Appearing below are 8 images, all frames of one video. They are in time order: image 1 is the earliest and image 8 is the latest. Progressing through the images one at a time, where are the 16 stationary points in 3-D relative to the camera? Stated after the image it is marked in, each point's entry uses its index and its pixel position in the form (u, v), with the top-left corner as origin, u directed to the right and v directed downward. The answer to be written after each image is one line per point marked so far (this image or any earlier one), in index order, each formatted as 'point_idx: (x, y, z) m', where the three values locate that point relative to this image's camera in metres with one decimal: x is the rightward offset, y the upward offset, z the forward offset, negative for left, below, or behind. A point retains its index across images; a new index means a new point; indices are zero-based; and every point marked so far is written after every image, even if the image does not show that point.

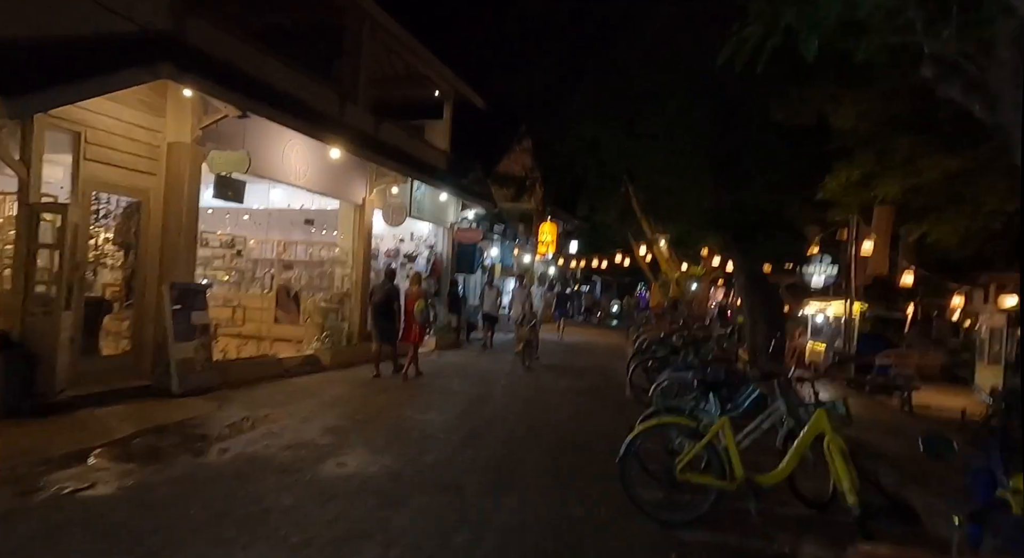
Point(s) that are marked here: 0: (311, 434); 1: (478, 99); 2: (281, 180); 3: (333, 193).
0: (-2.1, -1.6, +7.2) m
1: (-0.9, +5.1, +19.7) m
2: (-3.8, +1.6, +11.2) m
3: (-3.4, +1.6, +12.8) m
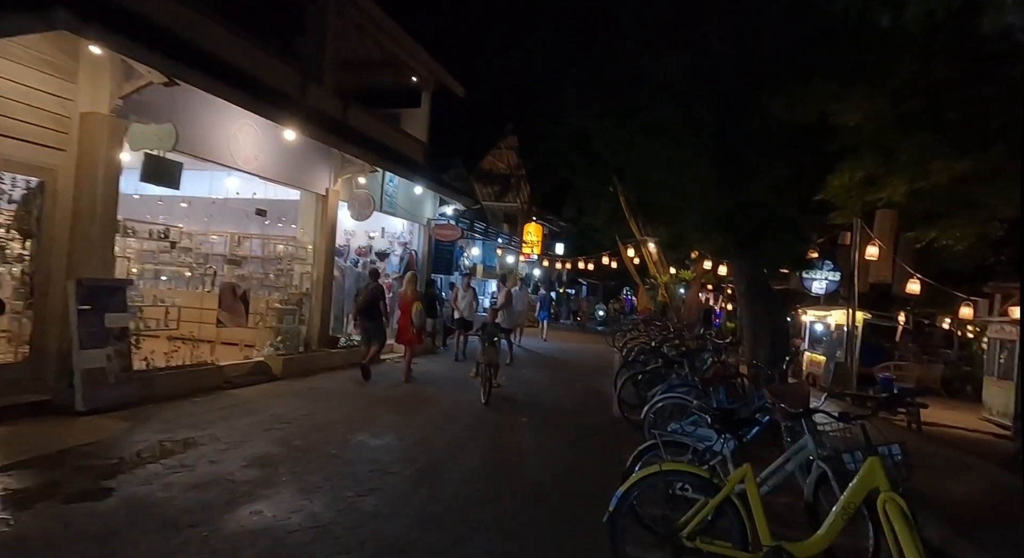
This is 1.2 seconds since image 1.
0: (-2.4, -1.6, +6.0) m
1: (-1.4, +5.1, +18.4) m
2: (-4.1, +1.7, +9.9) m
3: (-3.7, +1.6, +11.5) m
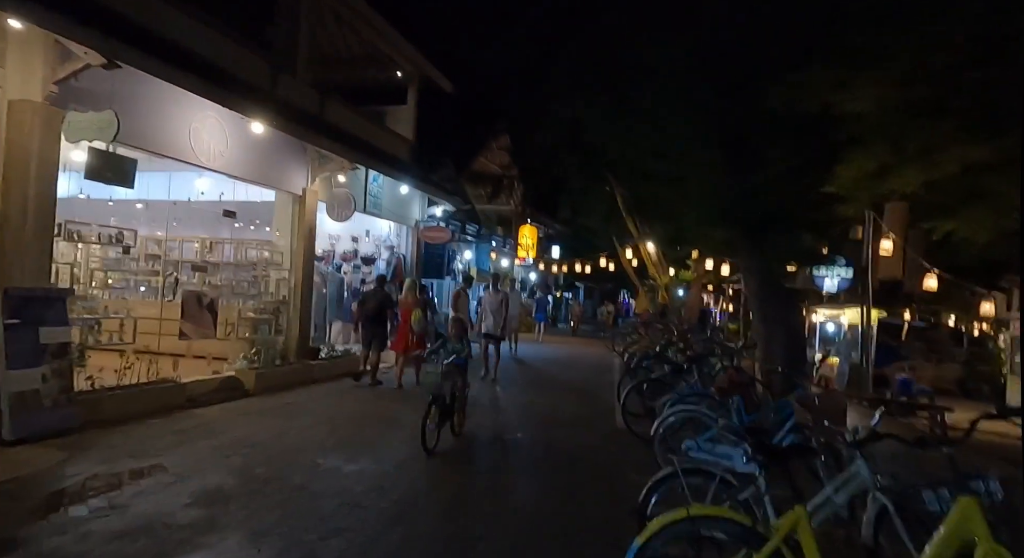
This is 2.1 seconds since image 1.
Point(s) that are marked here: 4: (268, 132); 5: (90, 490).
0: (-2.5, -1.6, +5.0) m
1: (-1.6, +5.0, +17.5) m
2: (-4.3, +1.6, +9.0) m
3: (-3.9, +1.5, +10.6) m
4: (-3.7, +2.2, +10.4) m
5: (-3.3, -1.6, +5.3) m
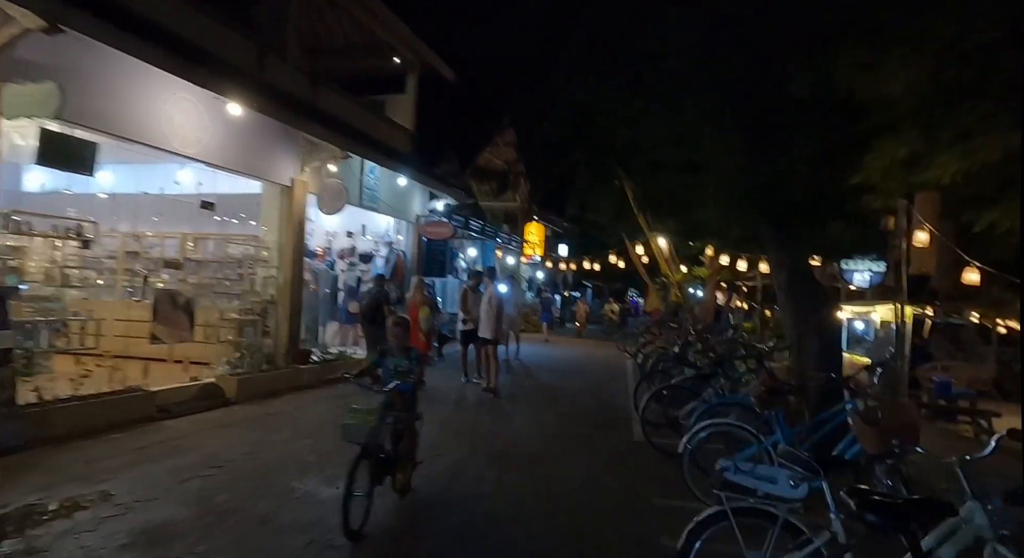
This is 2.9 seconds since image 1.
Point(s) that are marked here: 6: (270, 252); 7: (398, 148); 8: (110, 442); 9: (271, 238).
0: (-2.5, -1.6, +4.2) m
1: (-1.5, +5.0, +16.6) m
2: (-4.2, +1.6, +8.1) m
3: (-3.8, +1.6, +9.8) m
4: (-3.7, +2.3, +9.5) m
5: (-3.2, -1.6, +4.4) m
6: (-3.9, +0.4, +11.0) m
7: (-2.5, +2.9, +14.9) m
8: (-3.9, -1.6, +6.6) m
9: (-3.8, +0.7, +11.0) m
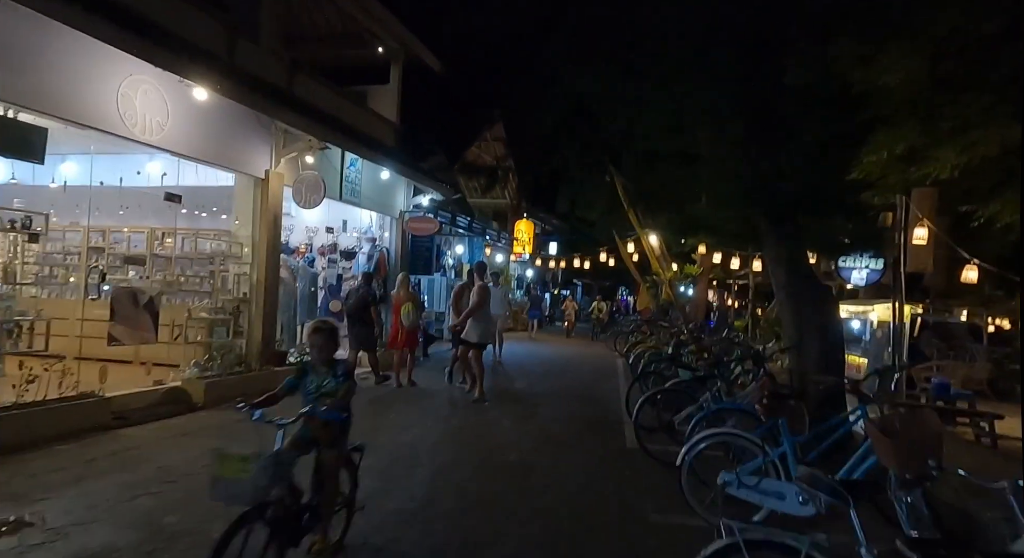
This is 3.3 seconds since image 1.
0: (-2.6, -1.6, +3.6) m
1: (-1.8, +5.1, +16.1) m
2: (-4.4, +1.6, +7.6) m
3: (-4.0, +1.6, +9.2) m
4: (-3.8, +2.3, +9.0) m
5: (-3.3, -1.6, +3.9) m
6: (-4.1, +0.5, +10.4) m
7: (-2.7, +2.9, +14.4) m
8: (-4.0, -1.5, +6.0) m
9: (-4.1, +0.7, +10.4) m
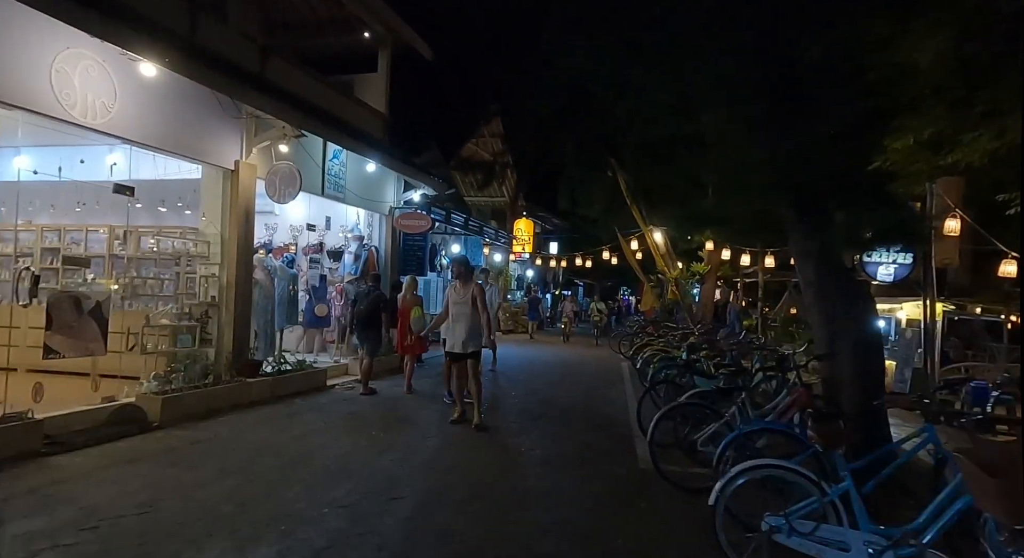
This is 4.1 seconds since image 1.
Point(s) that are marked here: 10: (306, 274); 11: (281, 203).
0: (-2.6, -1.6, +2.6) m
1: (-1.9, +5.1, +15.1) m
2: (-4.4, +1.6, +6.6) m
3: (-4.1, +1.6, +8.2) m
4: (-3.9, +2.3, +8.0) m
5: (-3.4, -1.6, +2.9) m
6: (-4.1, +0.4, +9.4) m
7: (-2.8, +2.9, +13.4) m
8: (-4.0, -1.6, +5.1) m
9: (-4.1, +0.7, +9.4) m
10: (-4.0, +0.1, +13.3) m
11: (-3.2, +1.1, +9.7) m
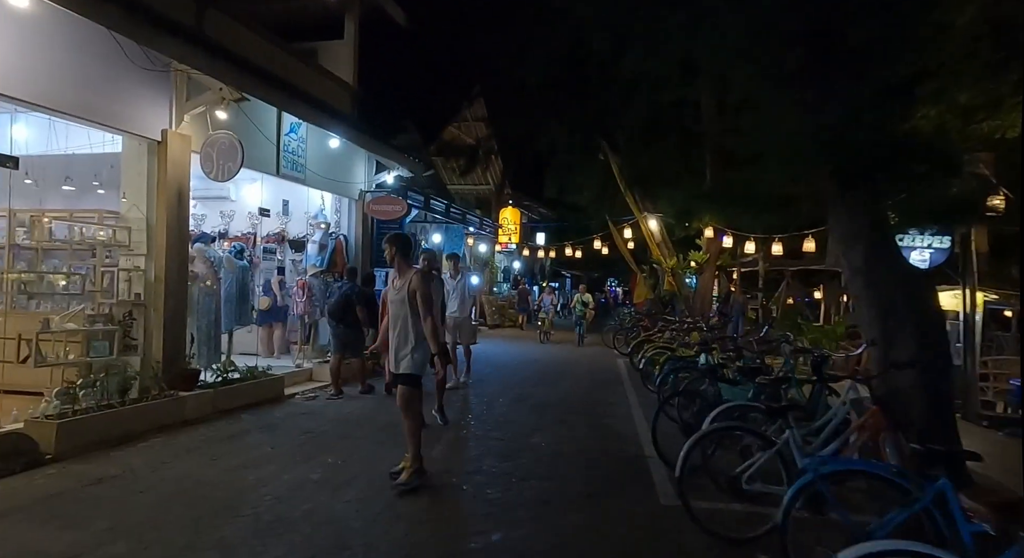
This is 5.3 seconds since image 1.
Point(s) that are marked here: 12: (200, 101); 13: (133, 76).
0: (-2.6, -1.6, +1.1) m
1: (-2.2, +5.2, +13.5) m
2: (-4.6, +1.6, +5.0) m
3: (-4.2, +1.6, +6.6) m
4: (-4.1, +2.3, +6.4) m
5: (-3.4, -1.6, +1.3) m
6: (-4.3, +0.5, +7.8) m
7: (-3.1, +3.0, +11.8) m
8: (-4.1, -1.6, +3.5) m
9: (-4.3, +0.7, +7.8) m
10: (-4.2, +0.2, +11.7) m
11: (-3.4, +1.1, +8.1) m
12: (-3.6, +2.1, +8.0) m
13: (-4.0, +2.1, +7.4) m
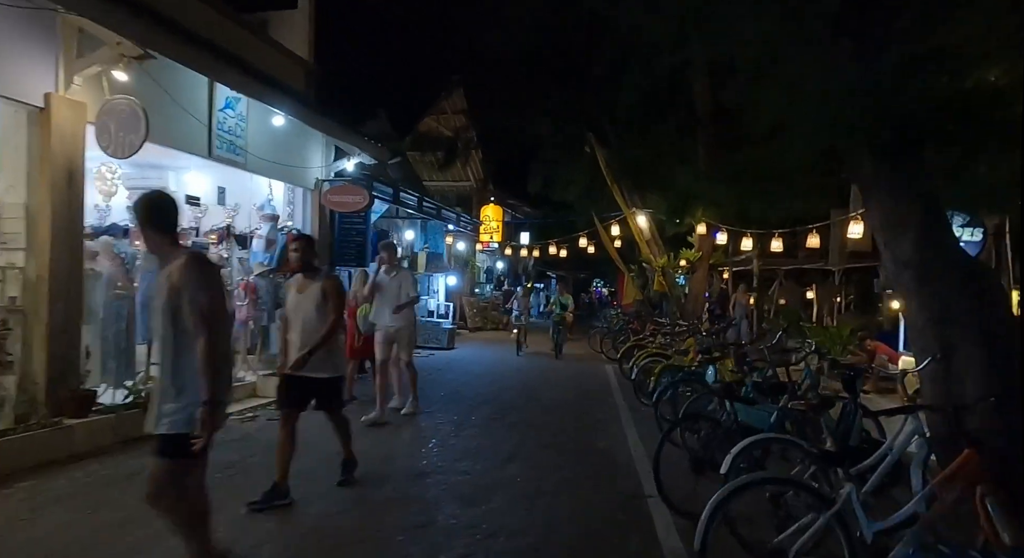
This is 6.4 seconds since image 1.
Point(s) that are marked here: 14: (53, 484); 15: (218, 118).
0: (-2.8, -1.6, -0.4) m
1: (-2.7, +5.2, +12.1) m
2: (-4.8, +1.6, +3.5) m
3: (-4.5, +1.6, +5.1) m
4: (-4.3, +2.3, +4.9) m
5: (-3.5, -1.6, -0.1) m
6: (-4.6, +0.5, +6.3) m
7: (-3.5, +3.0, +10.3) m
8: (-4.3, -1.5, +2.0) m
9: (-4.6, +0.7, +6.3) m
10: (-4.6, +0.2, +10.2) m
11: (-3.7, +1.1, +6.6) m
12: (-3.9, +2.1, +6.5) m
13: (-4.3, +2.1, +5.9) m
14: (-3.7, -1.7, +5.5) m
15: (-3.8, +2.1, +8.9) m
